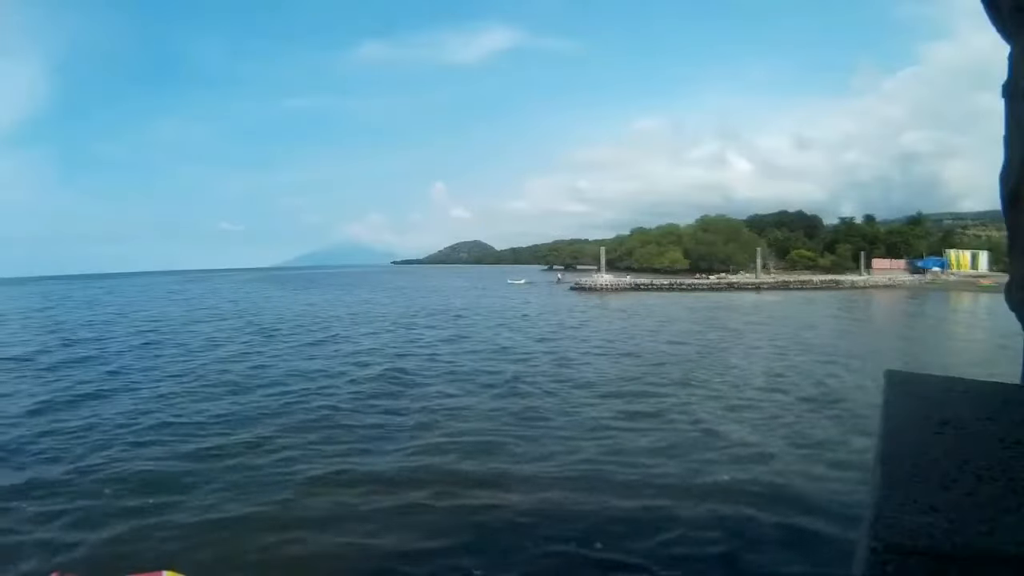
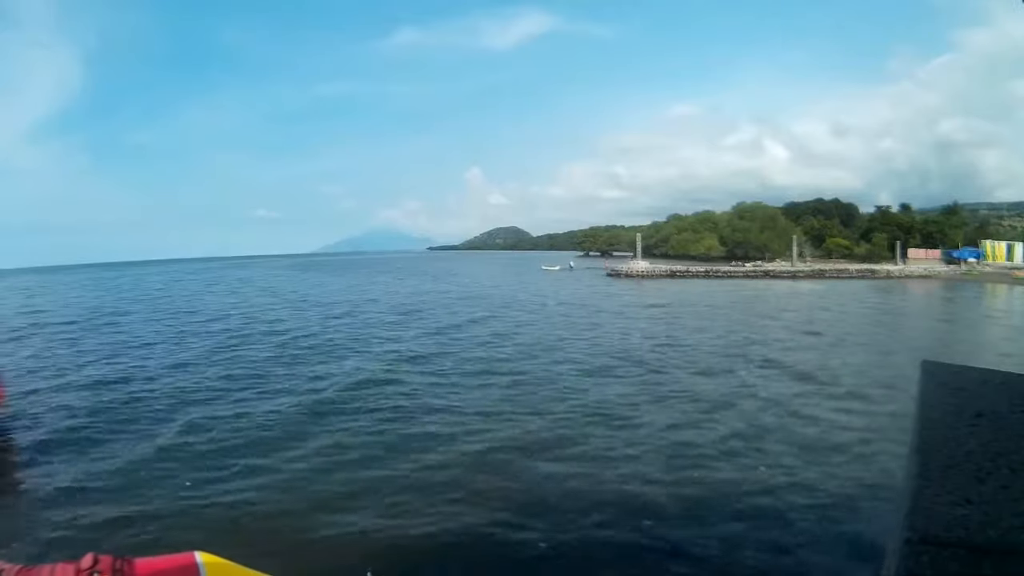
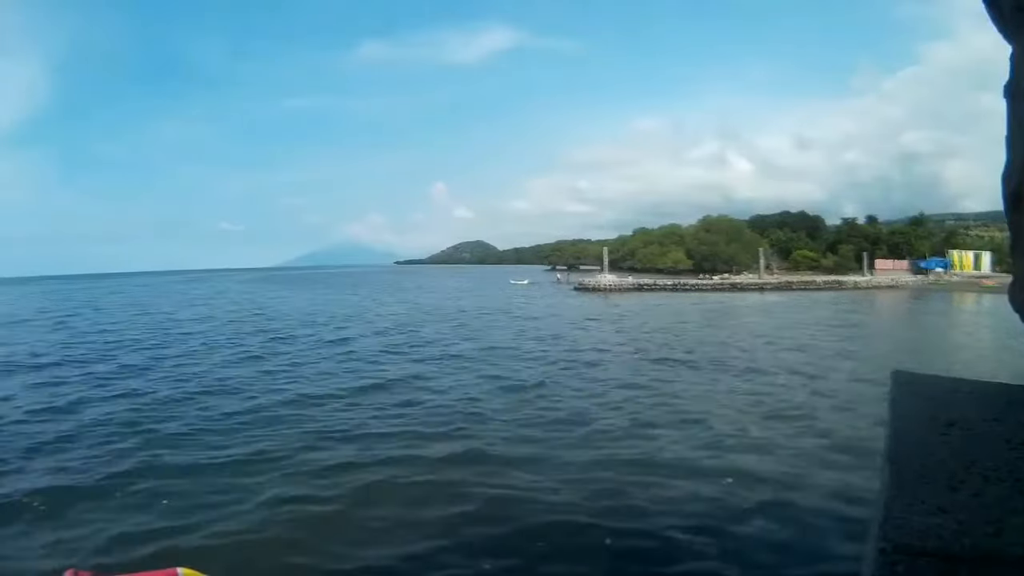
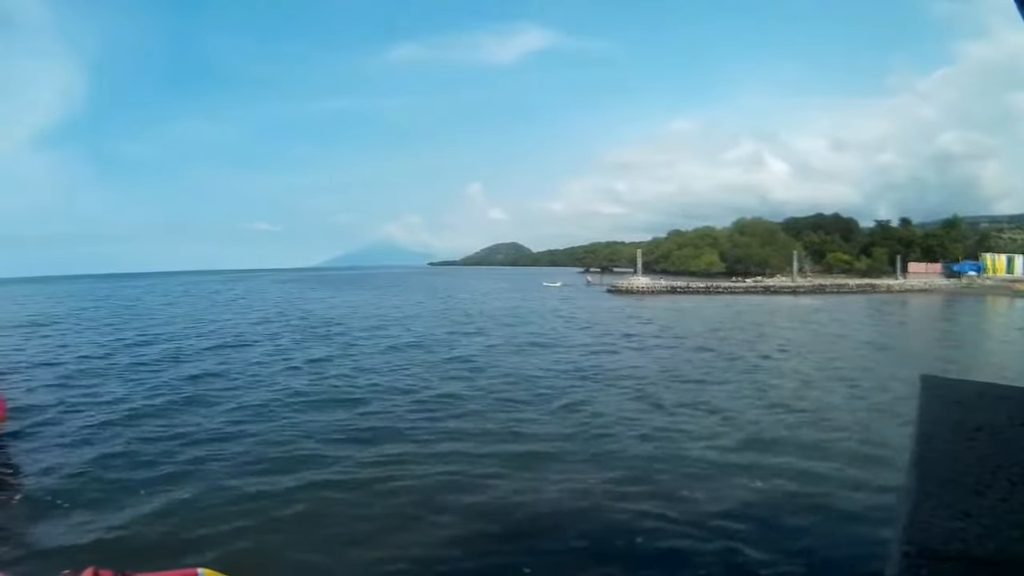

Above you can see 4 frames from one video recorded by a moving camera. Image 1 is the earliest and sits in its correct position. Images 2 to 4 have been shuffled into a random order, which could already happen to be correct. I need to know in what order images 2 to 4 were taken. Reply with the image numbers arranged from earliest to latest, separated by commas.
3, 4, 2
